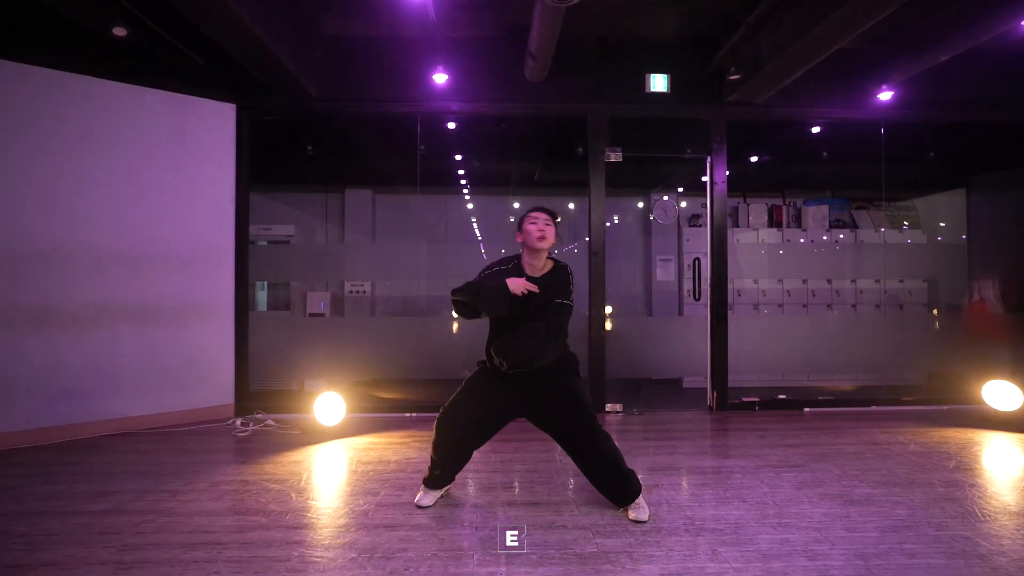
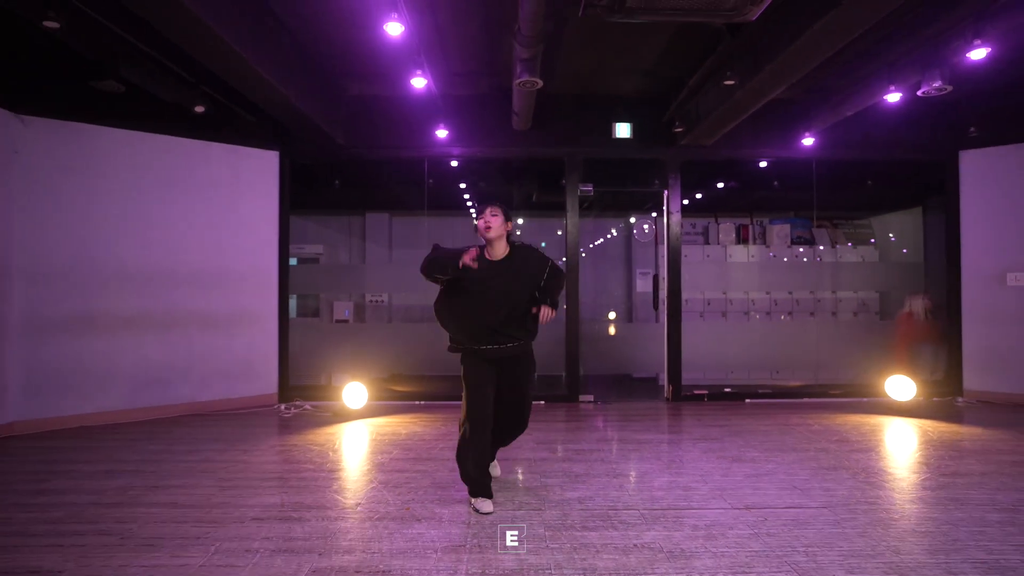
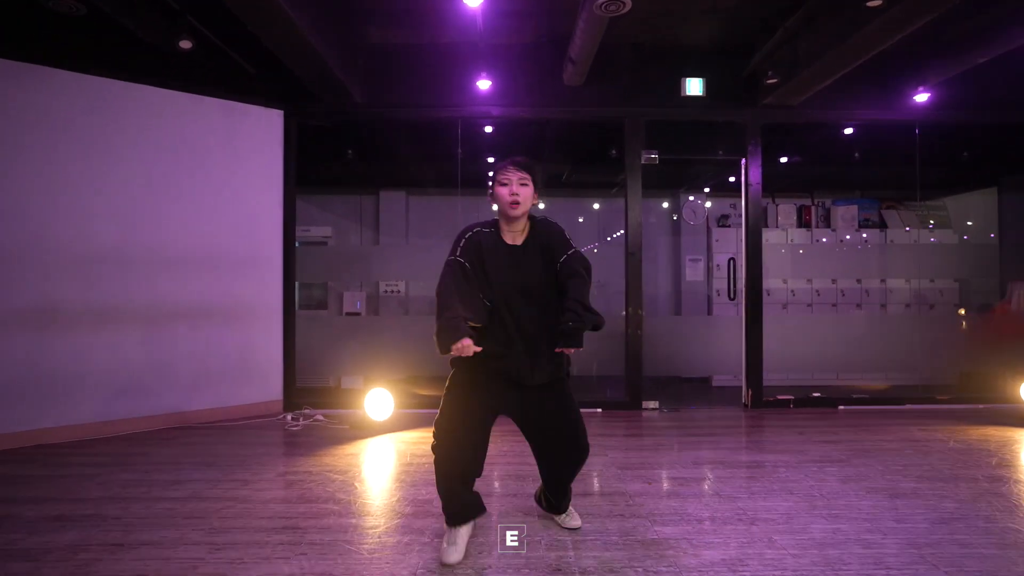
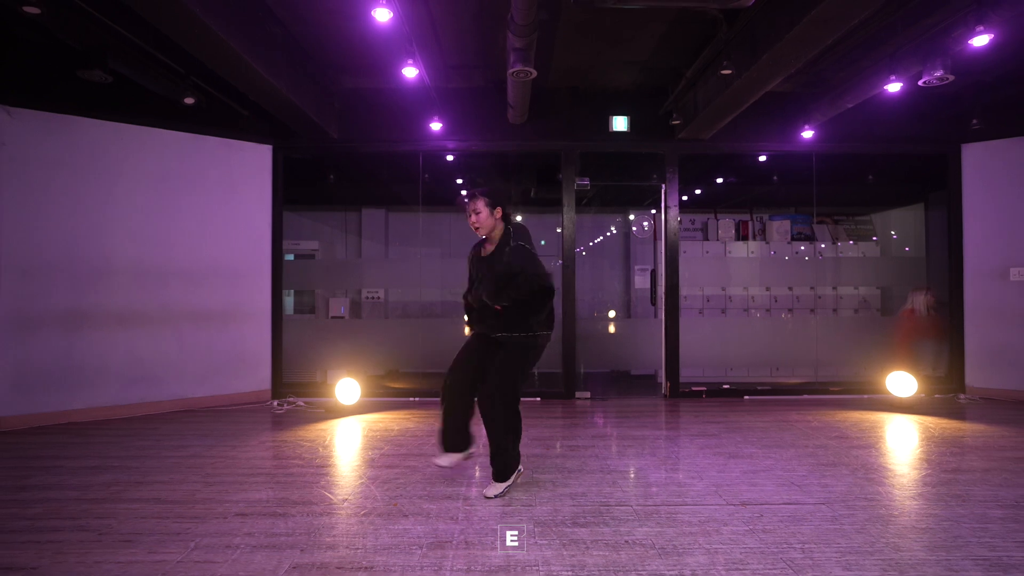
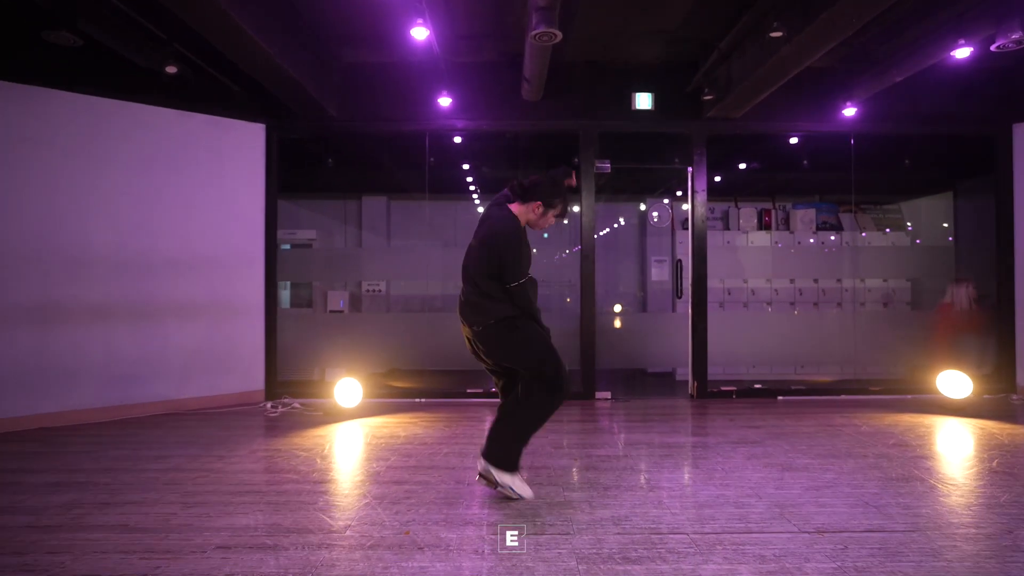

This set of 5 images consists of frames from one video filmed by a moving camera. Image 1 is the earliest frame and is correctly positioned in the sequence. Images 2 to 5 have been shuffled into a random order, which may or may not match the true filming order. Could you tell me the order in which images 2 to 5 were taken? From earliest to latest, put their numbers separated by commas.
3, 5, 2, 4
